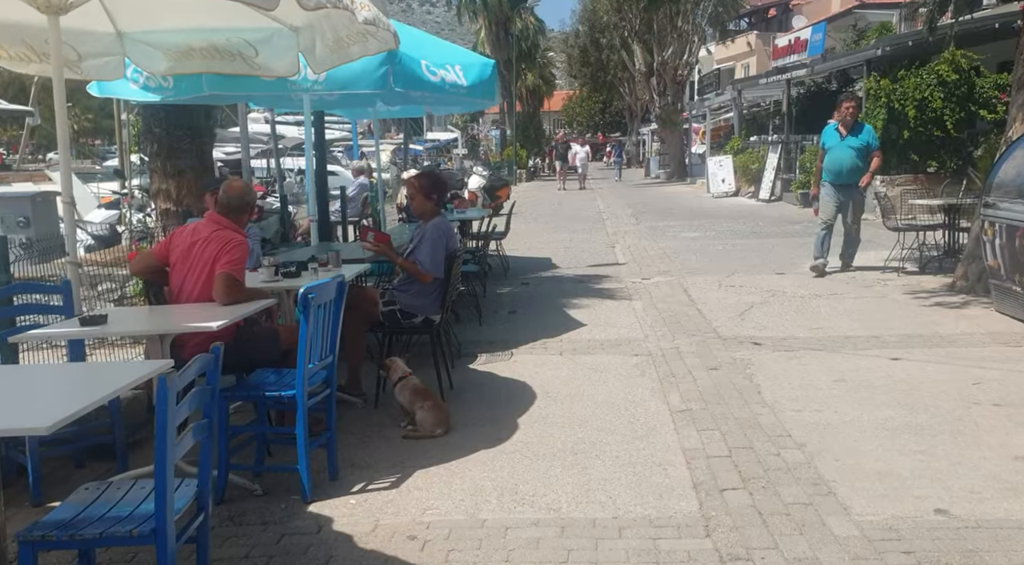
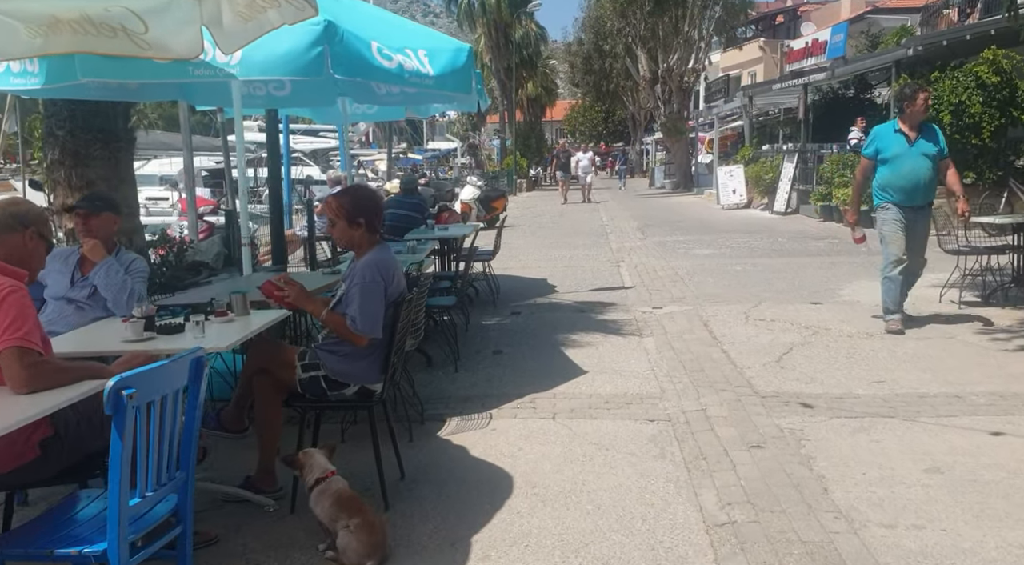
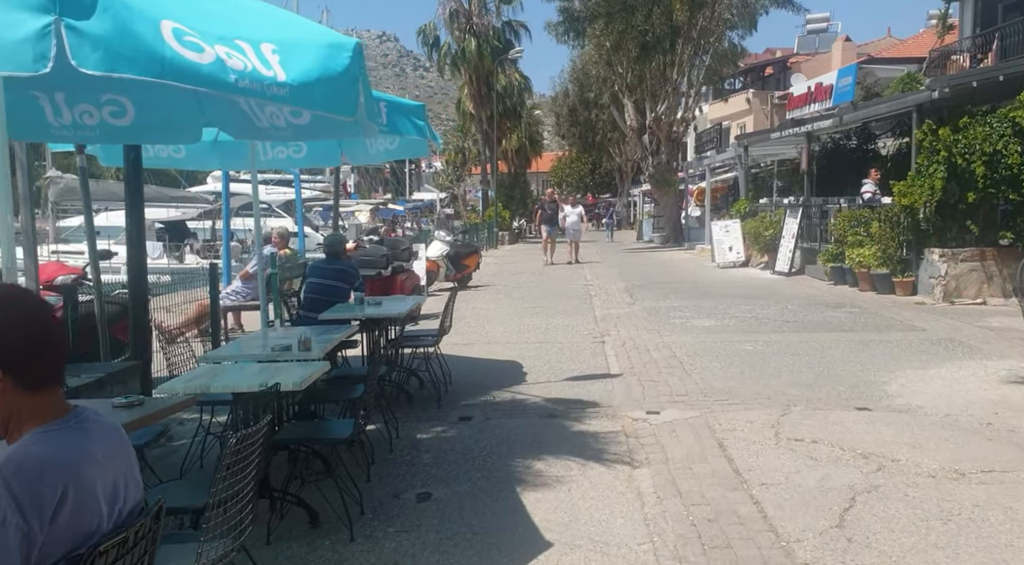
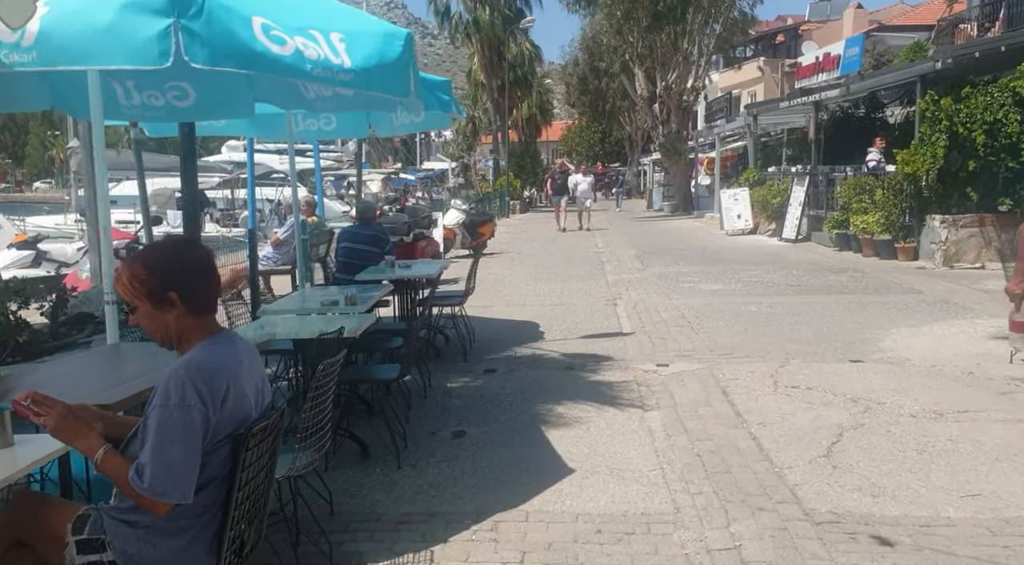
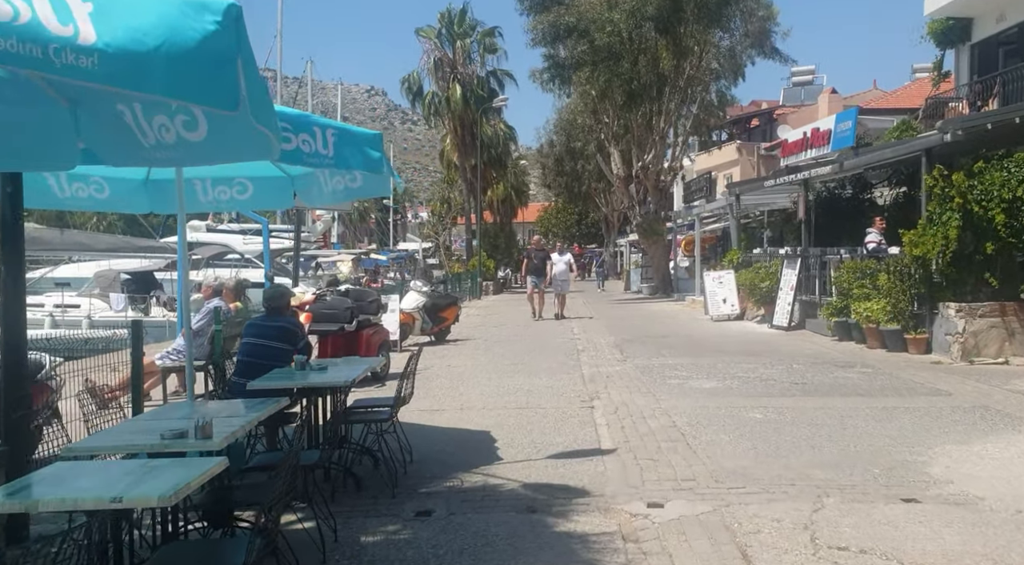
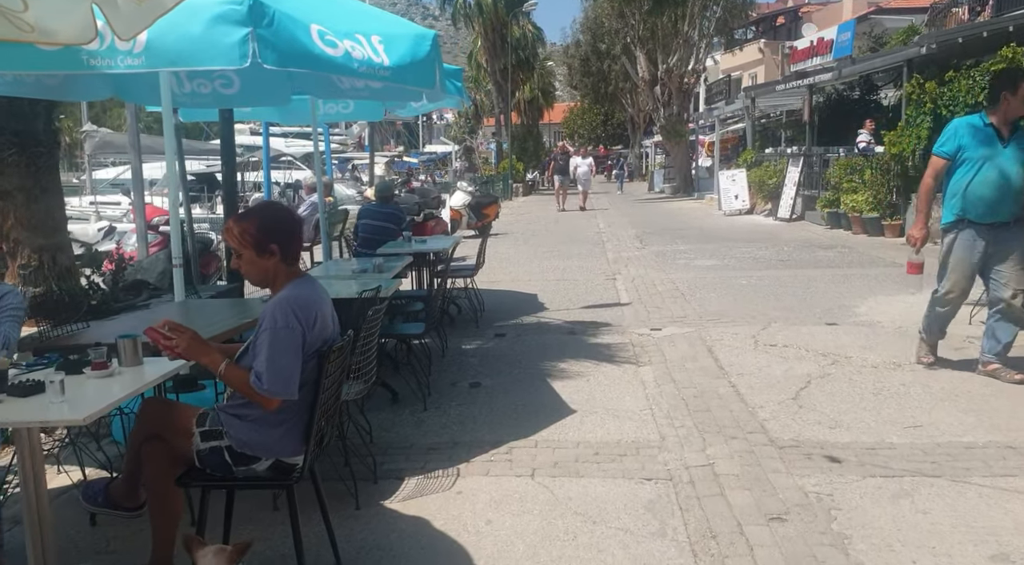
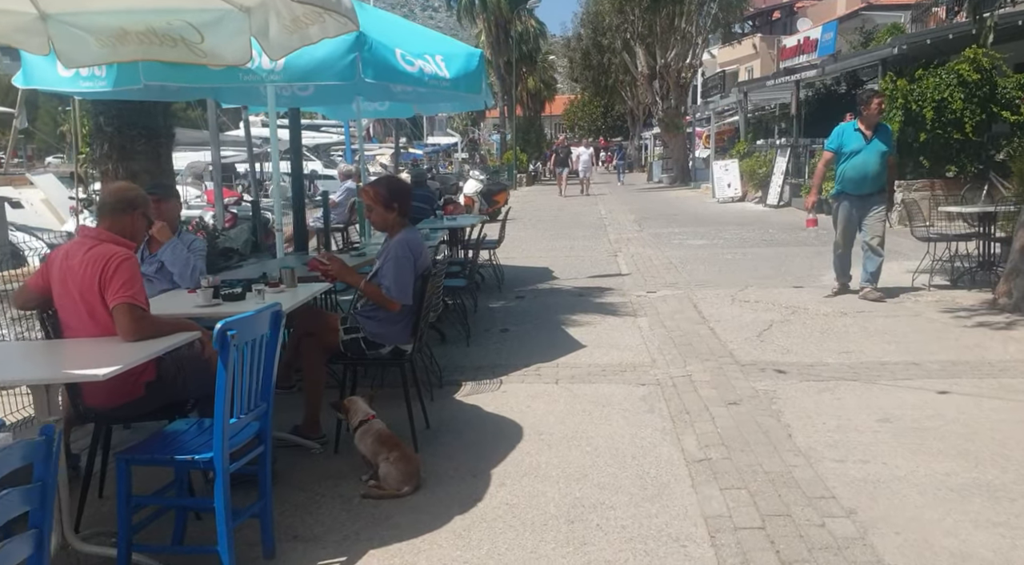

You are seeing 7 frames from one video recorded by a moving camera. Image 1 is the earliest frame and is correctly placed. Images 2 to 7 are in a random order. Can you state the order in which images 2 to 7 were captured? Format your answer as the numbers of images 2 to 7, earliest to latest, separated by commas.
7, 2, 6, 4, 3, 5
